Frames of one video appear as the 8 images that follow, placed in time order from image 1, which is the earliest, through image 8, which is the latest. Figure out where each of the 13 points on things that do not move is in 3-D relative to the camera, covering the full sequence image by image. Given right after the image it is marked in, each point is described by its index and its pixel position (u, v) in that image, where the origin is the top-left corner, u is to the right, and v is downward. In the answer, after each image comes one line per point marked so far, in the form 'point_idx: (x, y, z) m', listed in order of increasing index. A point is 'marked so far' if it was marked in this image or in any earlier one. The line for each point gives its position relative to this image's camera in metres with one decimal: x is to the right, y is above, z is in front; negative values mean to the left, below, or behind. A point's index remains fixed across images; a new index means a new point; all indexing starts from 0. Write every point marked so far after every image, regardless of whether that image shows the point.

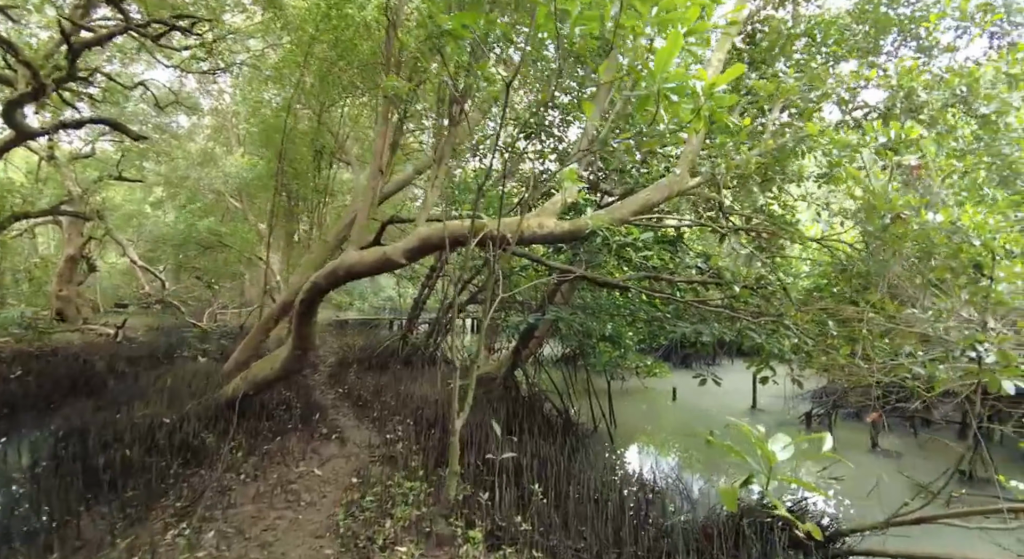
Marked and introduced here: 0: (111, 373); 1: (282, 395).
0: (-4.8, -1.1, +6.0) m
1: (-2.1, -1.0, +4.5) m
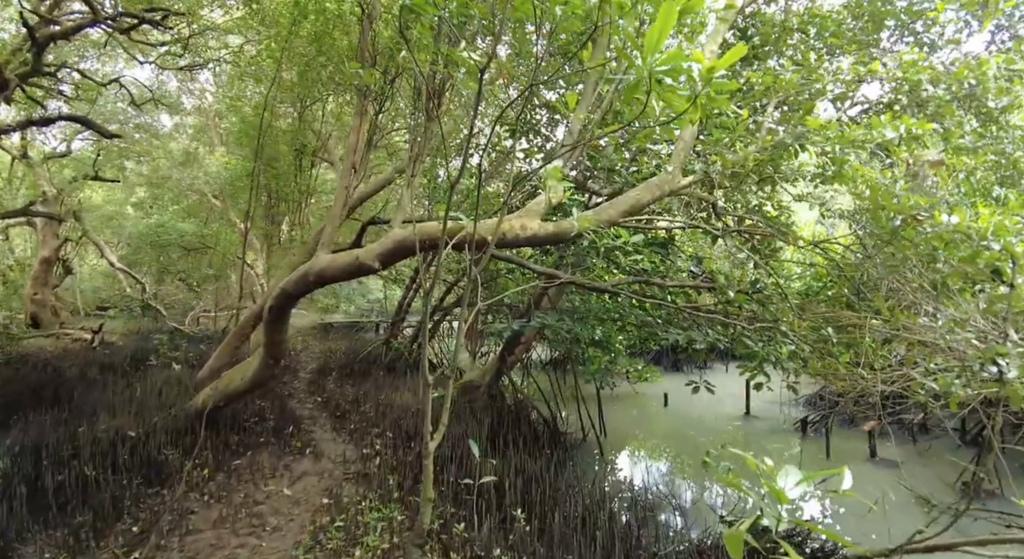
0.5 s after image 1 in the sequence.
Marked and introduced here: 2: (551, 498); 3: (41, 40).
0: (-4.9, -1.2, +5.7) m
1: (-2.2, -1.1, +4.3) m
2: (+0.3, -1.4, +3.2) m
3: (-5.2, +2.6, +5.5) m
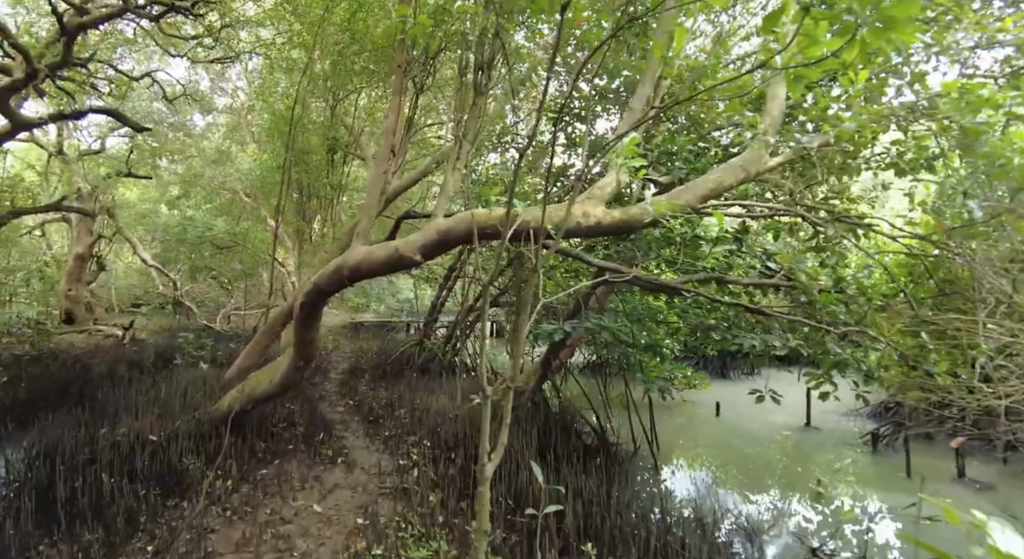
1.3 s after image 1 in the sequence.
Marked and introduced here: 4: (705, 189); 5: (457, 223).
0: (-4.5, -1.1, +5.5) m
1: (-1.8, -1.0, +4.0) m
2: (+0.6, -1.4, +2.8) m
3: (-4.7, +2.7, +5.4) m
4: (+1.1, +0.5, +2.8) m
5: (-0.3, +0.3, +2.5) m
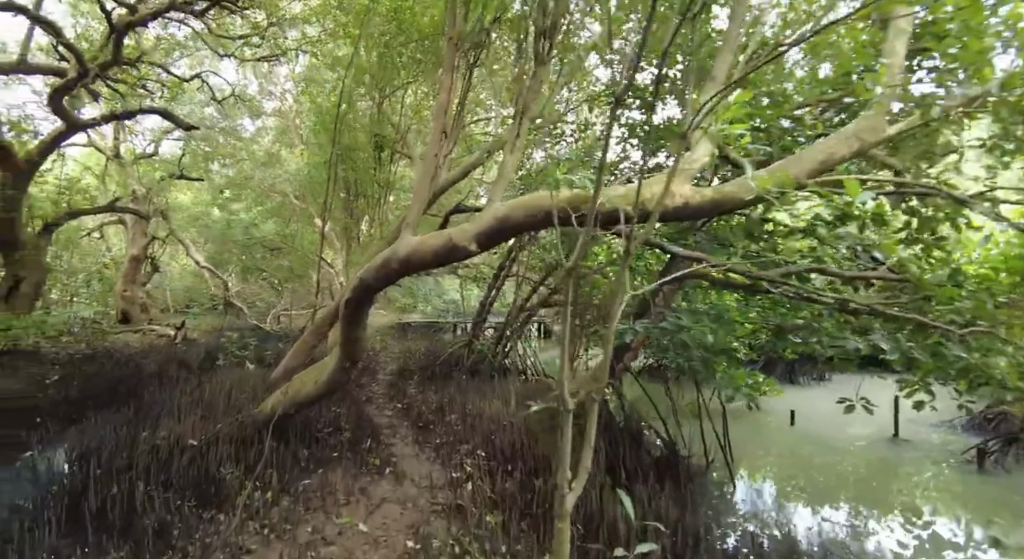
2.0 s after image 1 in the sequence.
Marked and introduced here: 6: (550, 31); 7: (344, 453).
0: (-3.9, -1.1, +5.5) m
1: (-1.4, -1.0, +3.8) m
2: (+0.9, -1.3, +2.4) m
3: (-4.2, +2.7, +5.4) m
4: (+1.4, +0.6, +2.4) m
5: (0.0, +0.3, +2.2) m
6: (+0.2, +1.4, +2.7) m
7: (-1.1, -1.2, +3.3) m
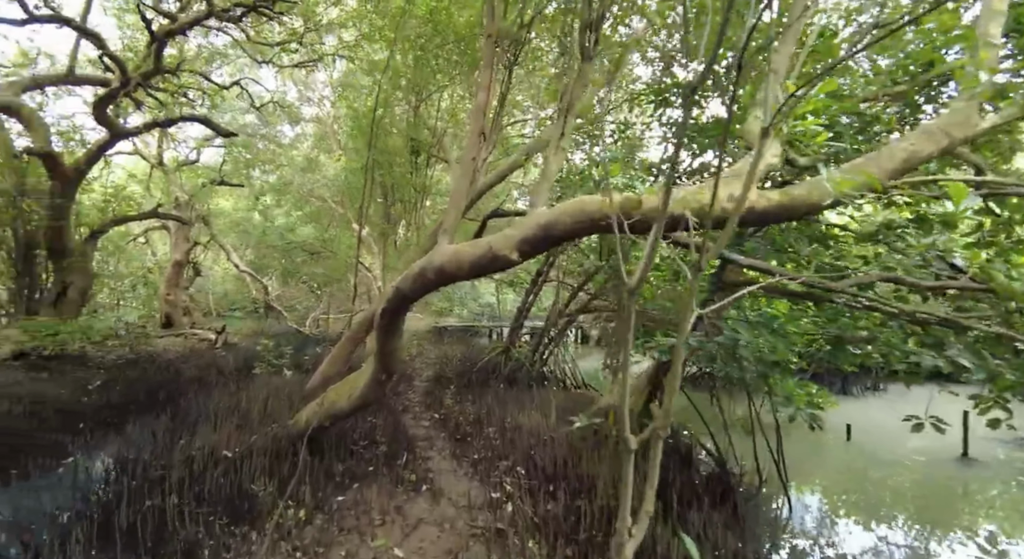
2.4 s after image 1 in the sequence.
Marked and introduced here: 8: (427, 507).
0: (-3.5, -1.2, +5.6) m
1: (-1.1, -1.1, +3.7) m
2: (+1.1, -1.4, +2.1) m
3: (-3.8, +2.6, +5.5) m
4: (+1.6, +0.5, +2.1) m
5: (+0.2, +0.3, +2.0) m
6: (+0.4, +1.3, +2.5) m
7: (-0.9, -1.2, +3.2) m
8: (-0.5, -1.3, +2.9) m
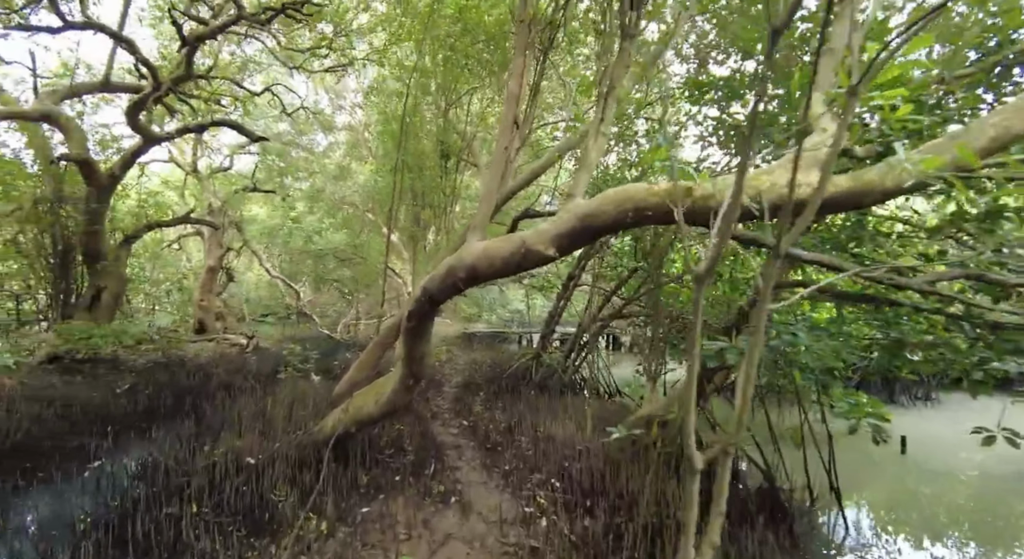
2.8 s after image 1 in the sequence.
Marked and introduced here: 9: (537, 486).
0: (-3.2, -1.2, +5.5) m
1: (-0.9, -1.1, +3.6) m
2: (+1.3, -1.4, +1.9) m
3: (-3.5, +2.6, +5.5) m
4: (+1.8, +0.5, +1.9) m
5: (+0.4, +0.3, +1.8) m
6: (+0.6, +1.3, +2.3) m
7: (-0.7, -1.2, +3.1) m
8: (-0.3, -1.3, +2.7) m
9: (+0.1, -1.2, +3.0) m
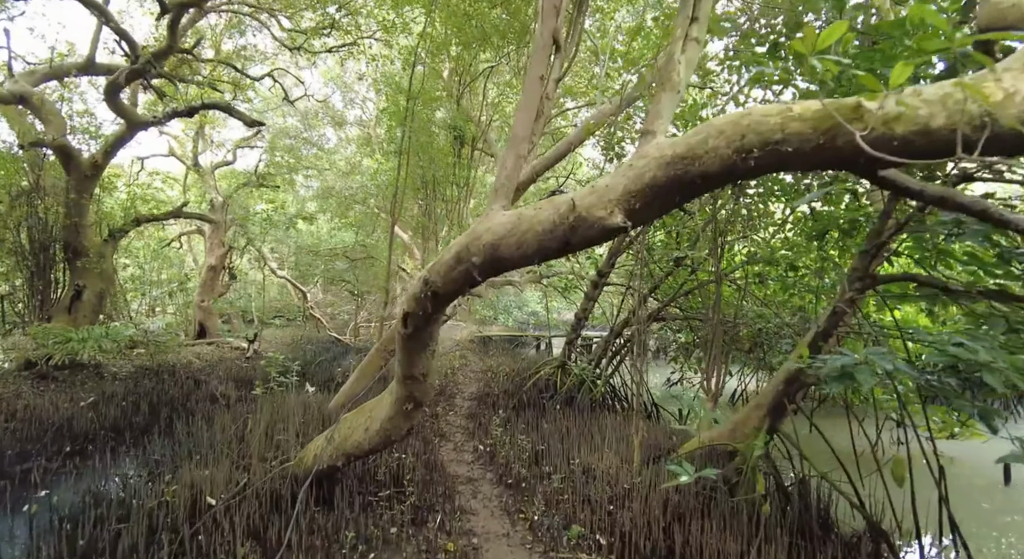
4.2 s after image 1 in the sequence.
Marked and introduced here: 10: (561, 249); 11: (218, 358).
0: (-3.0, -1.2, +4.9) m
1: (-0.7, -1.0, +2.9) m
2: (+1.4, -1.3, +1.1) m
3: (-3.3, +2.6, +4.9) m
4: (+1.9, +0.6, +1.1) m
5: (+0.5, +0.3, +1.1) m
6: (+0.7, +1.3, +1.6) m
7: (-0.5, -1.2, +2.4) m
8: (-0.2, -1.3, +2.0) m
9: (+0.3, -1.2, +2.3) m
10: (+0.2, +0.1, +1.4) m
11: (-4.4, -1.2, +7.5) m
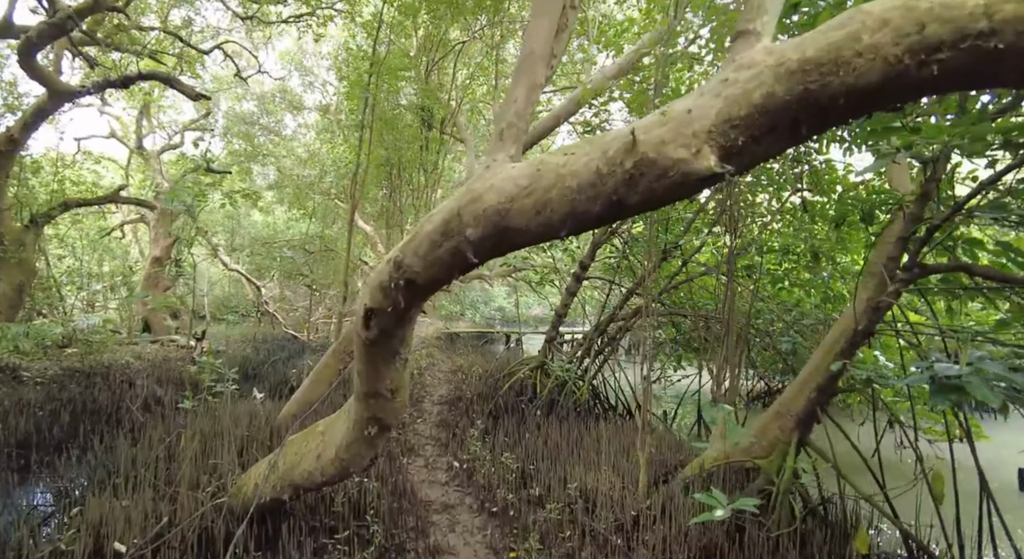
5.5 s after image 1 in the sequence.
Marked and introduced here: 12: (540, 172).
0: (-3.2, -1.1, +4.3) m
1: (-0.8, -1.0, +2.4) m
2: (+1.4, -1.3, +0.8) m
3: (-3.5, +2.7, +4.2) m
4: (+1.9, +0.6, +0.8) m
5: (+0.5, +0.4, +0.7) m
6: (+0.7, +1.4, +1.2) m
7: (-0.6, -1.1, +1.9) m
8: (-0.2, -1.2, +1.6) m
9: (+0.3, -1.1, +1.9) m
10: (+0.2, +0.1, +1.0) m
11: (-4.8, -1.1, +6.7) m
12: (+0.1, +0.2, +1.1) m
